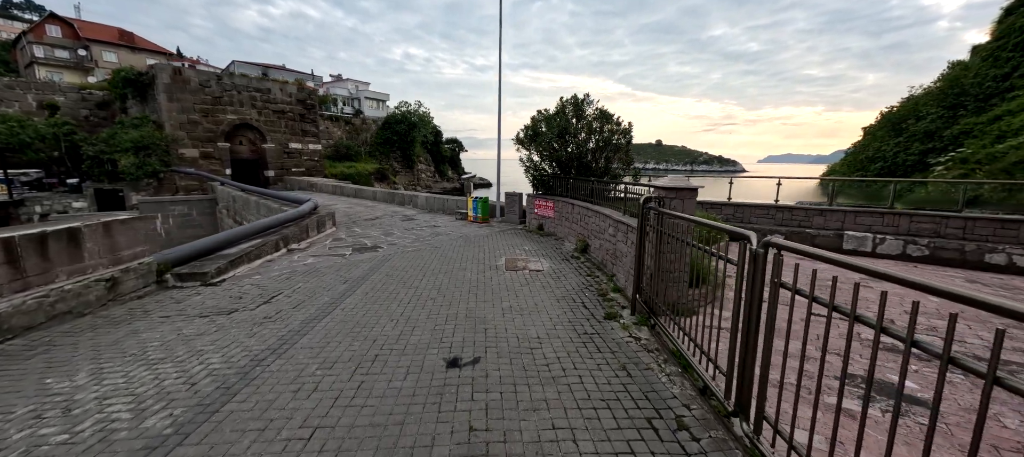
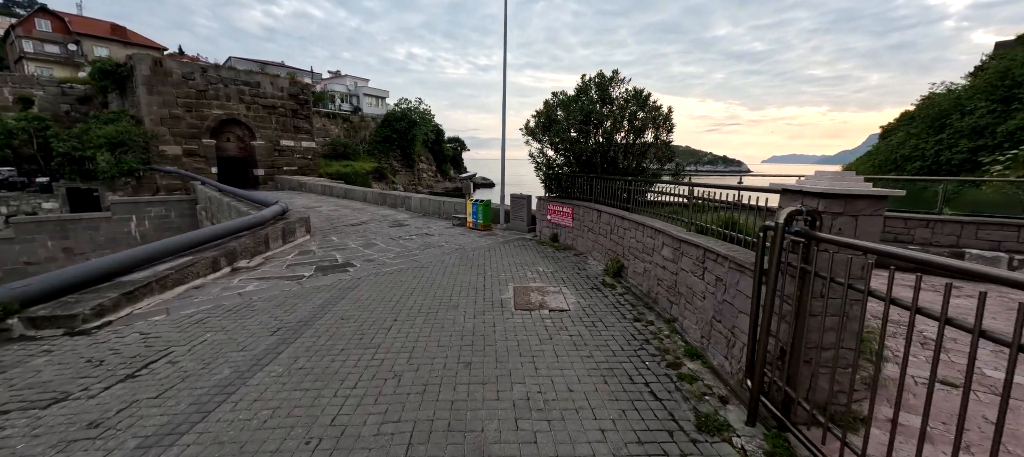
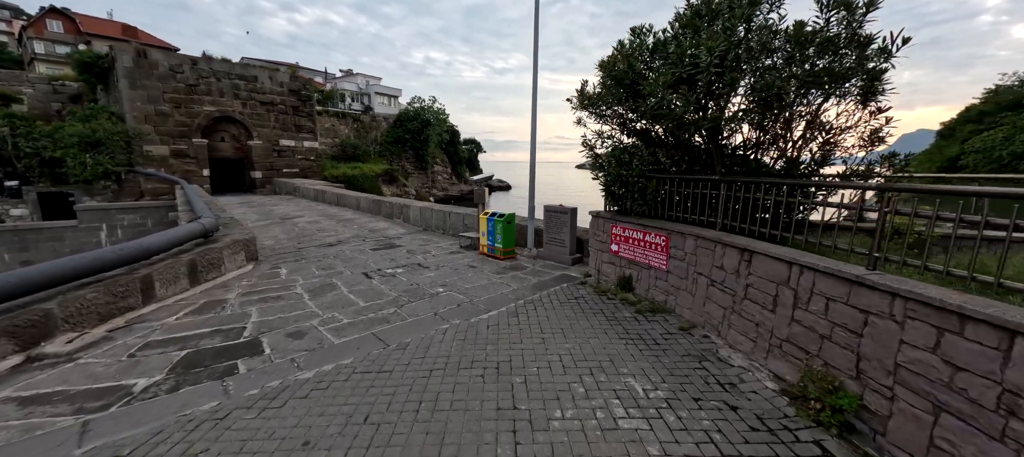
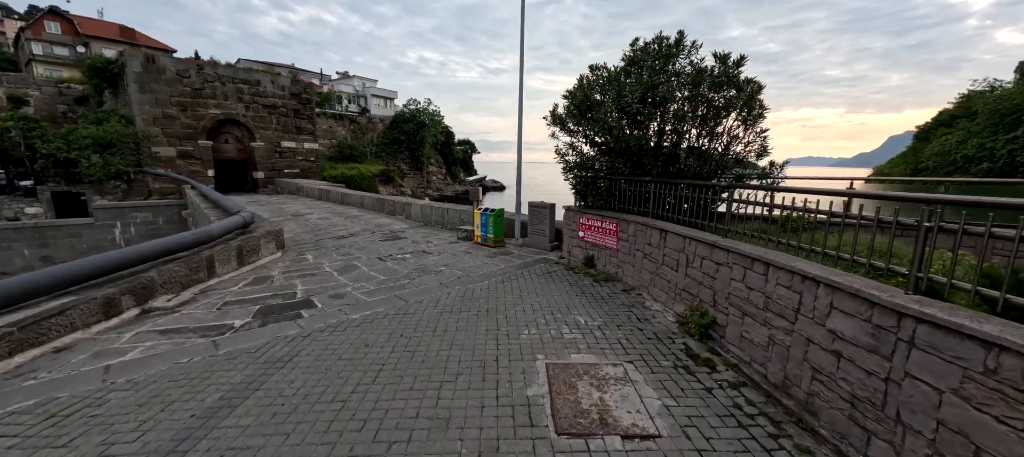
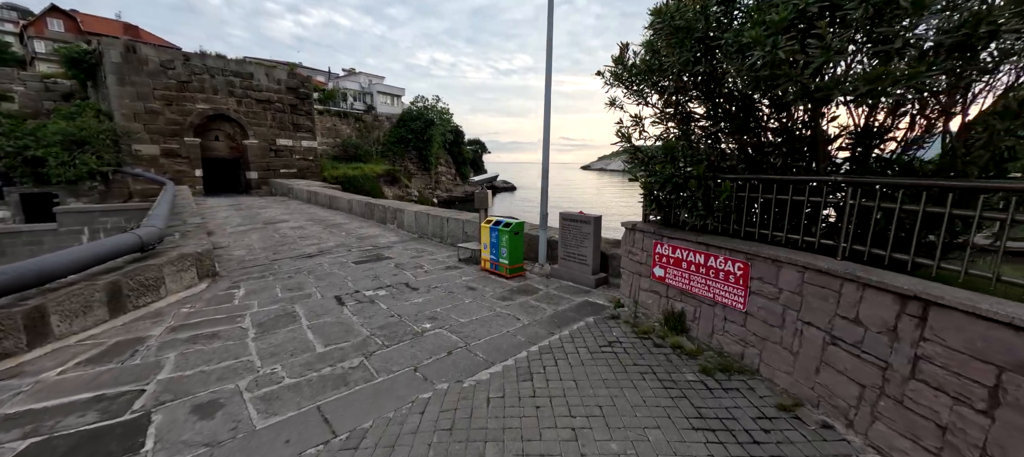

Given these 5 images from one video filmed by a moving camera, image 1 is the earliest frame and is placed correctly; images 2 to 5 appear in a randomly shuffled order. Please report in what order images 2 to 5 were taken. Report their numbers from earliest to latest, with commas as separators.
2, 4, 3, 5
